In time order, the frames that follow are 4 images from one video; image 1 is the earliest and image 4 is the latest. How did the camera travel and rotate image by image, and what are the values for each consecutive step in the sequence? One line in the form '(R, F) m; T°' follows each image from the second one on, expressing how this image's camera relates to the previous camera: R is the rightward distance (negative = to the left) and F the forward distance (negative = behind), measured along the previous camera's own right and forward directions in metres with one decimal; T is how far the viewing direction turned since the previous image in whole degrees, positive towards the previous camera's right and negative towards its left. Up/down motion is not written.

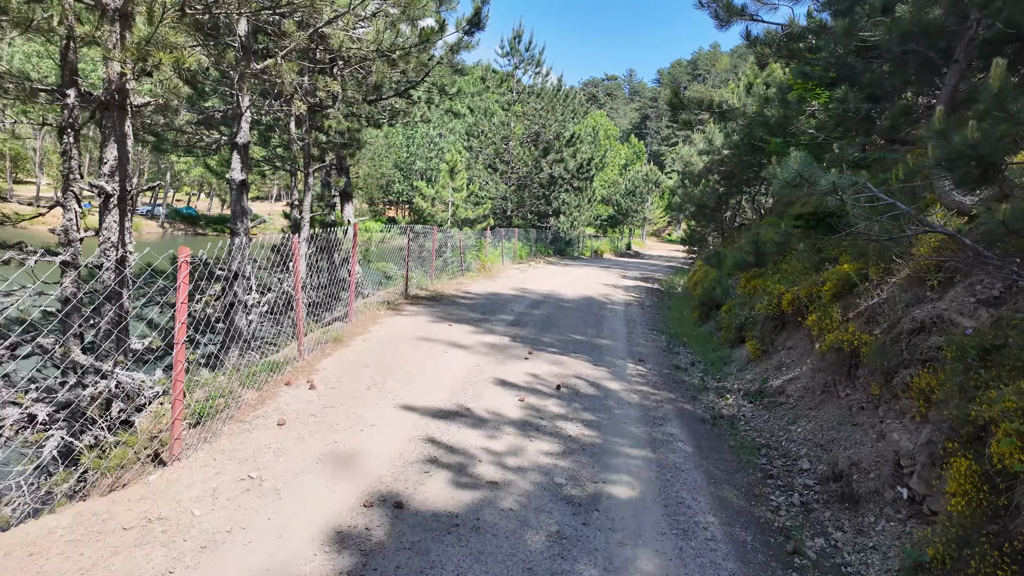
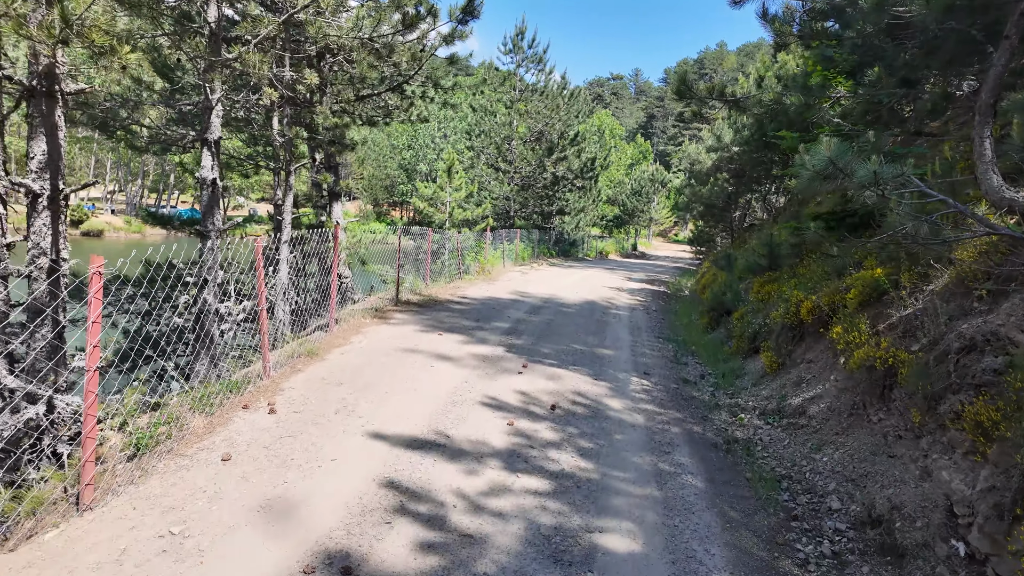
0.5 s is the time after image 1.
(+0.1, +0.6) m; -1°
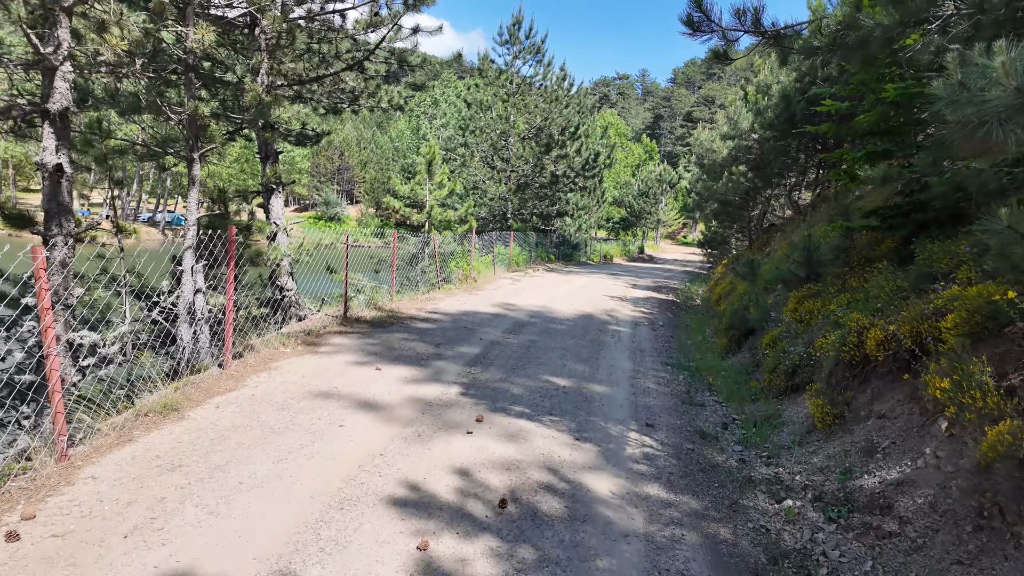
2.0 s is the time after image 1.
(+0.5, +1.8) m; -1°
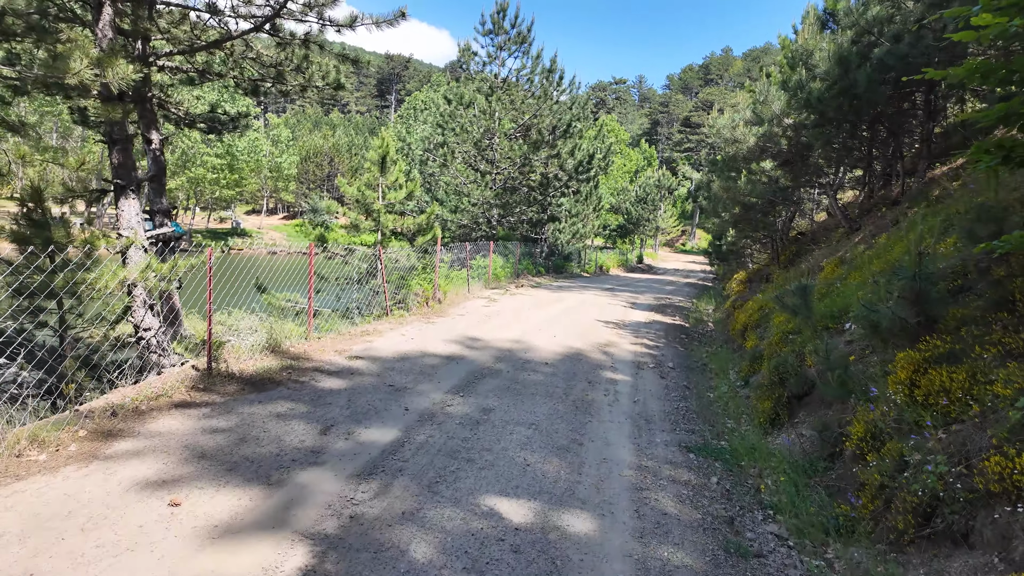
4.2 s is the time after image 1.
(+0.5, +2.5) m; 0°
